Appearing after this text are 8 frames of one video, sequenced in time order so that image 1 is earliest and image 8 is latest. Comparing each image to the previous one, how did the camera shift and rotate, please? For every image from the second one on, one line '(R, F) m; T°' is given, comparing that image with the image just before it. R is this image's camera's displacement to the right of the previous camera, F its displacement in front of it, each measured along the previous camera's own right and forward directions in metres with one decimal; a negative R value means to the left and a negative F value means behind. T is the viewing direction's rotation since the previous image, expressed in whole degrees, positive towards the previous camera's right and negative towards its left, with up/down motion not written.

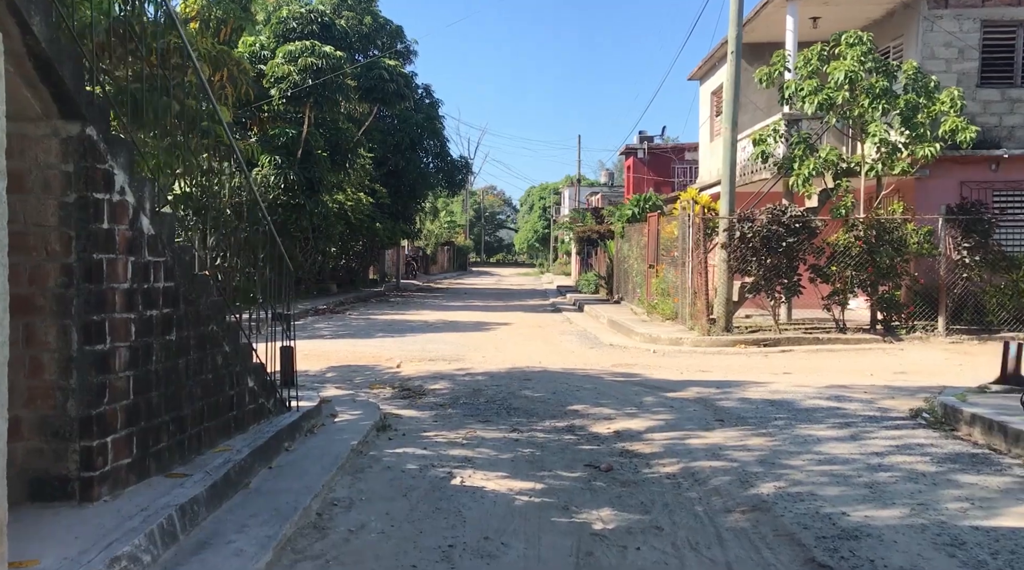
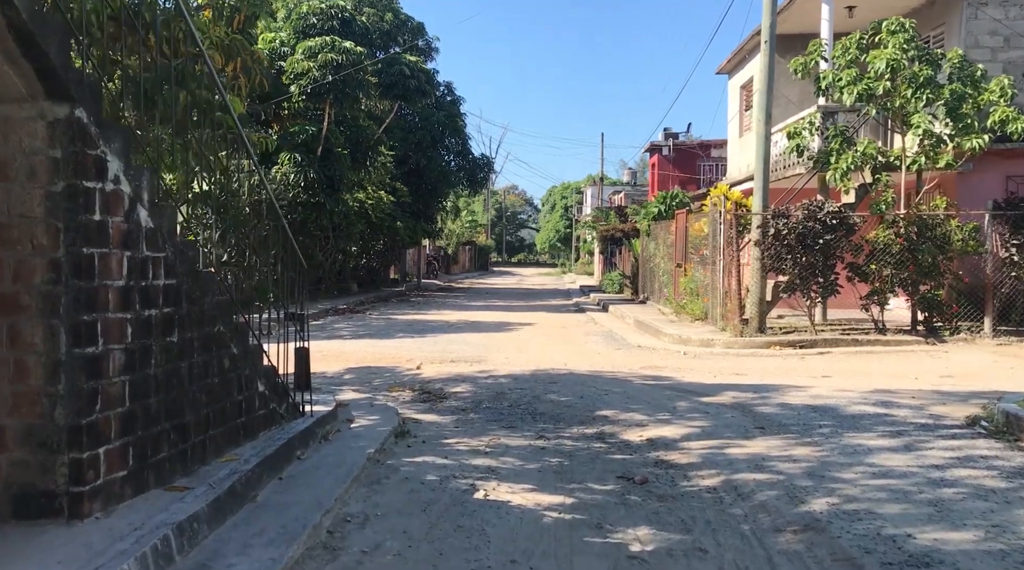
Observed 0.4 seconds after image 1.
(0.0, +0.5) m; -1°
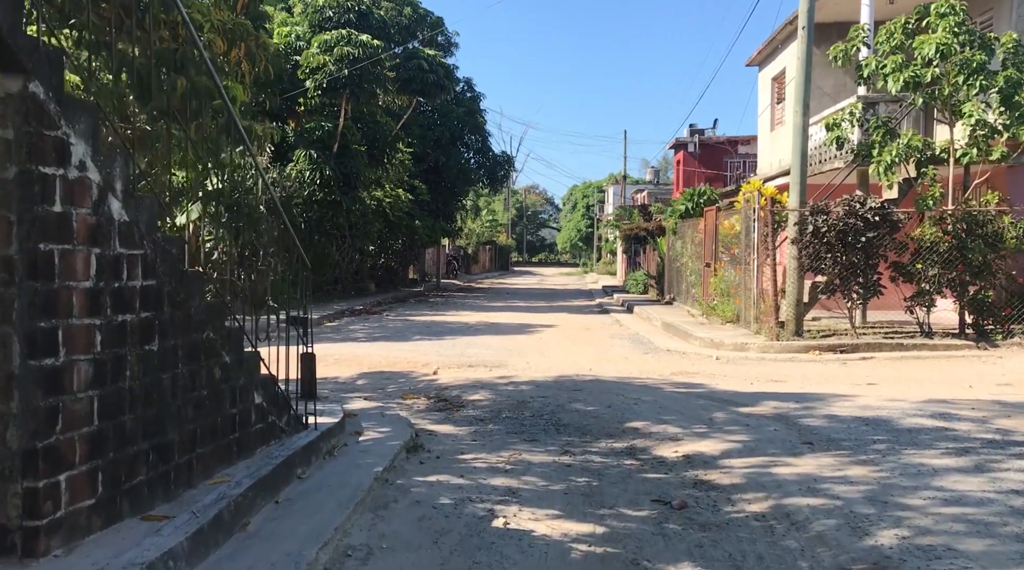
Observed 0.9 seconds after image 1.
(0.0, +0.7) m; -1°
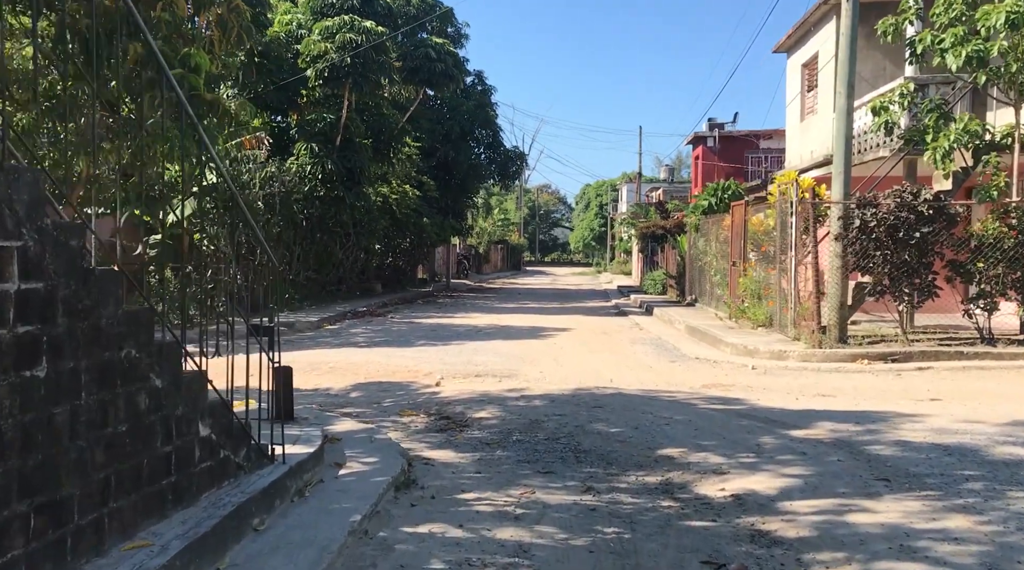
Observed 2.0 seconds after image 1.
(0.0, +1.4) m; -1°
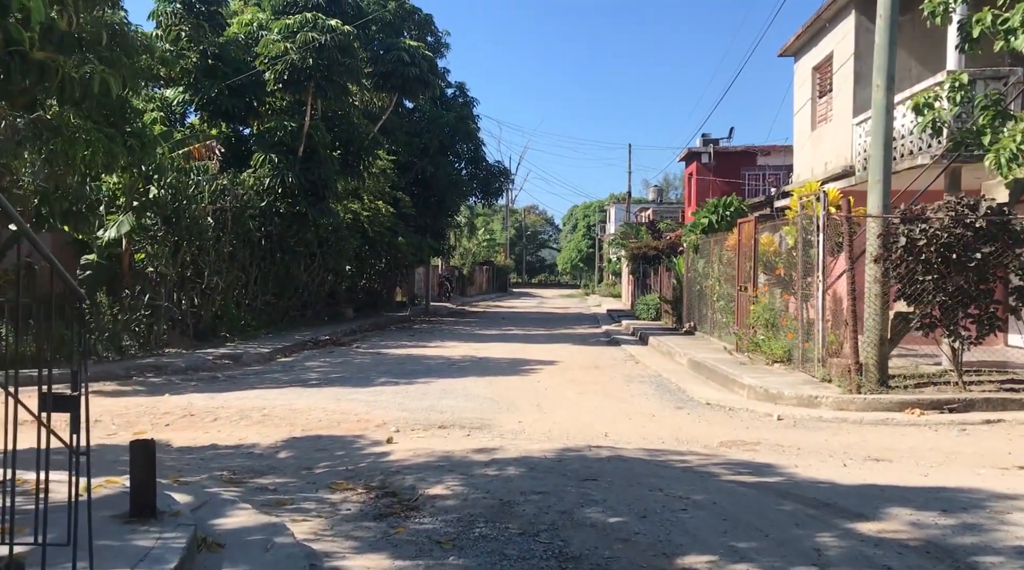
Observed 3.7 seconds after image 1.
(+0.2, +2.3) m; +1°
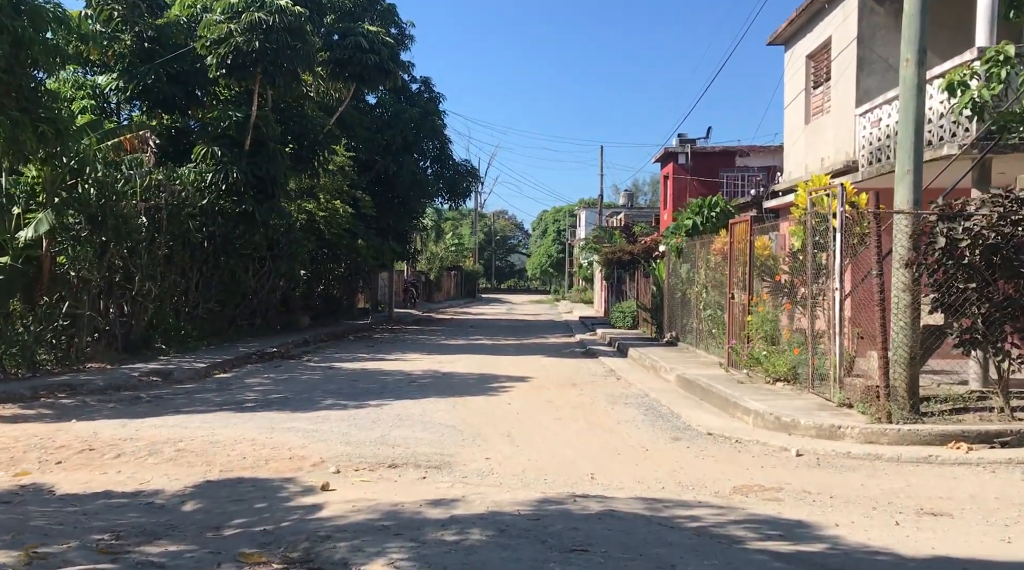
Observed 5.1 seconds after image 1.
(0.0, +1.8) m; +2°
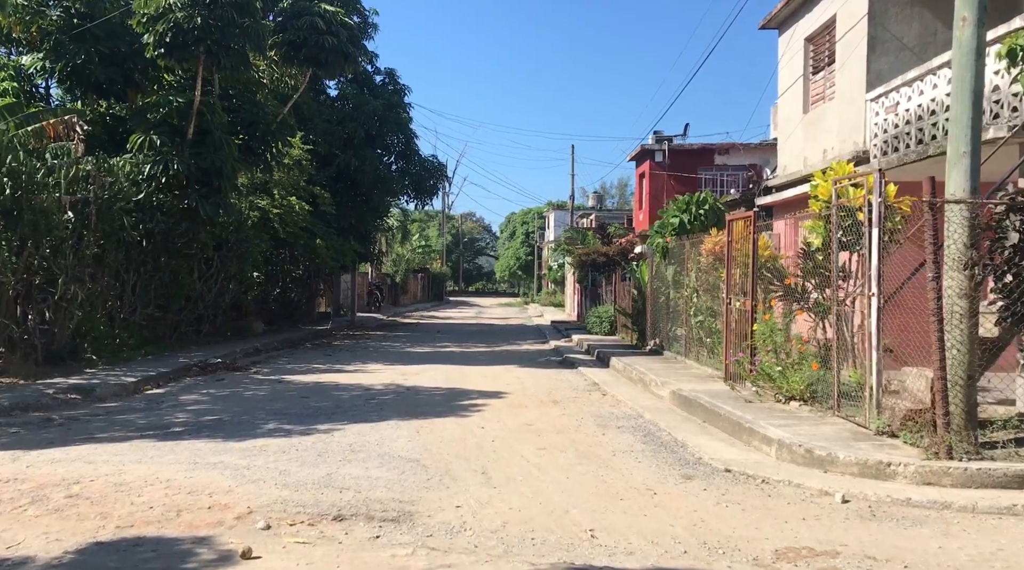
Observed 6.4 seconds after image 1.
(-0.1, +1.7) m; +2°
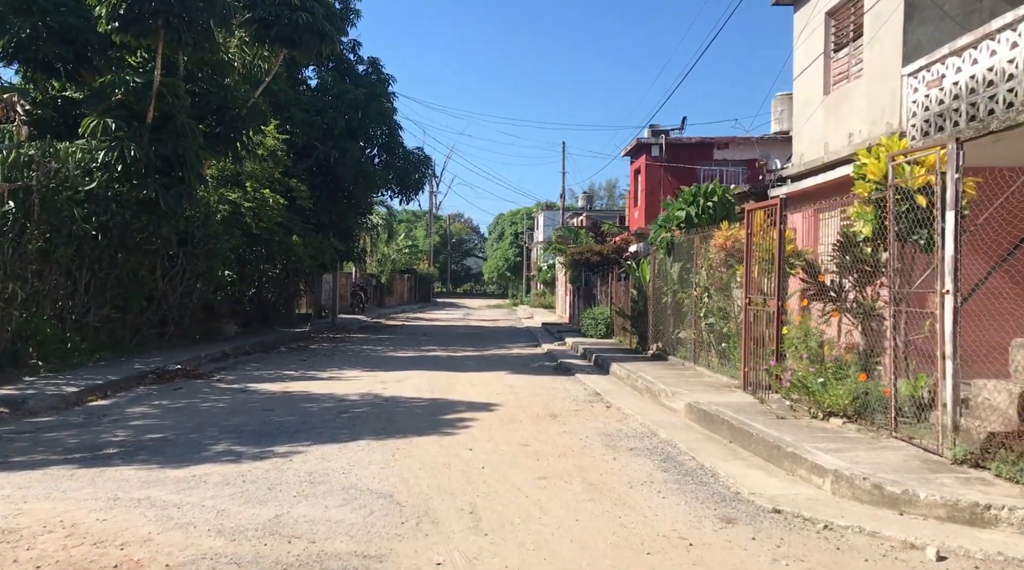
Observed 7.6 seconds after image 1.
(0.0, +1.6) m; +1°
